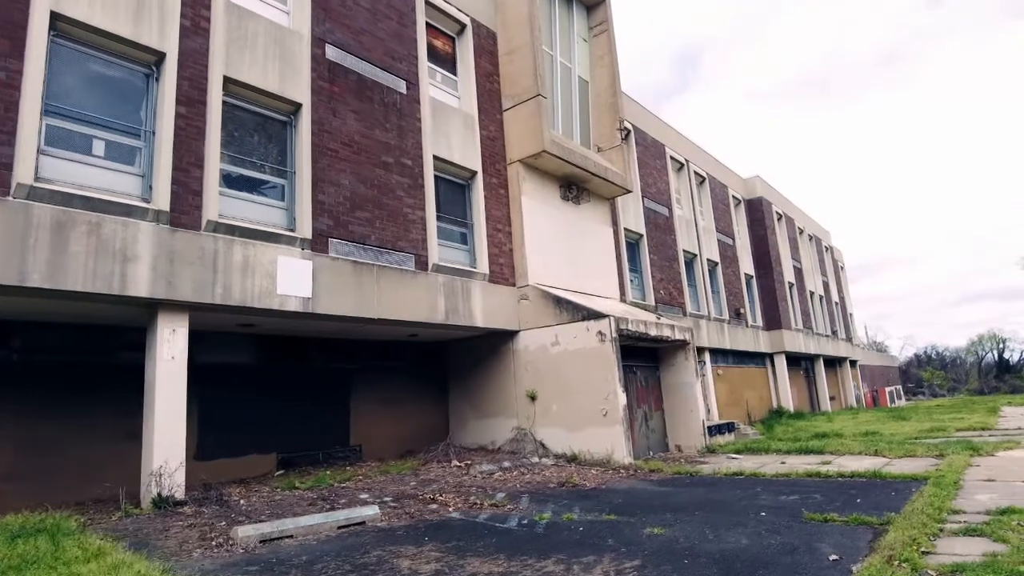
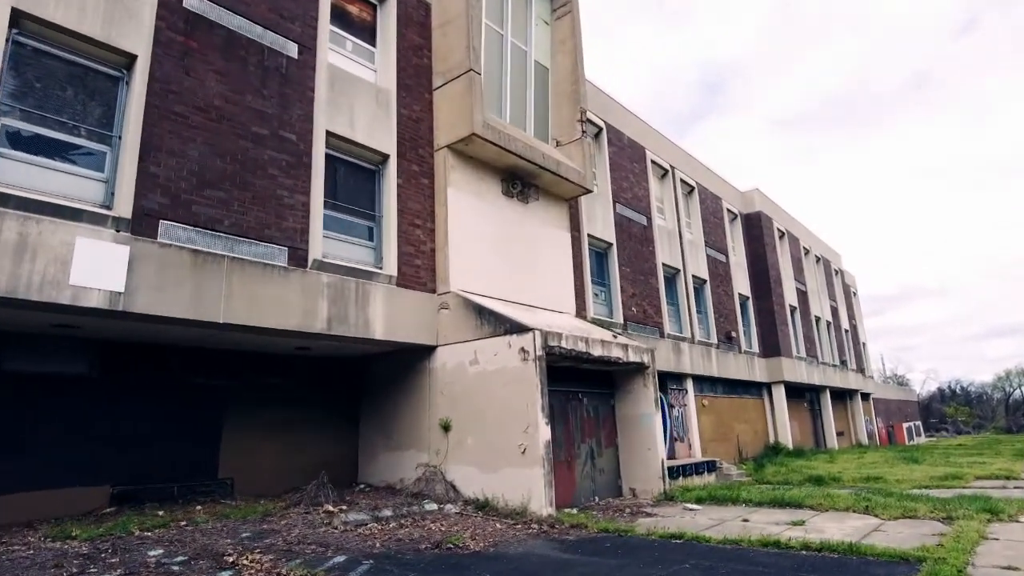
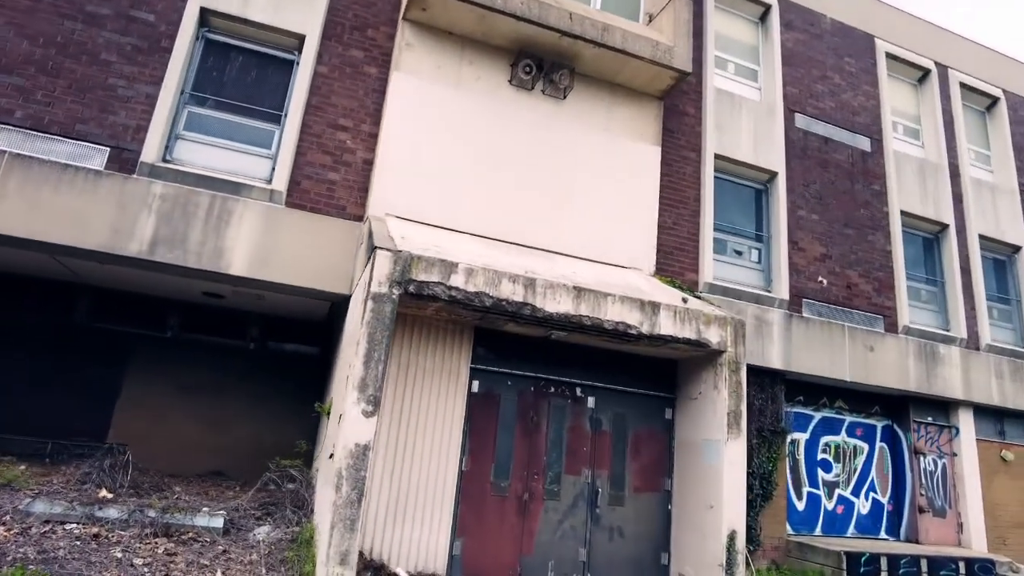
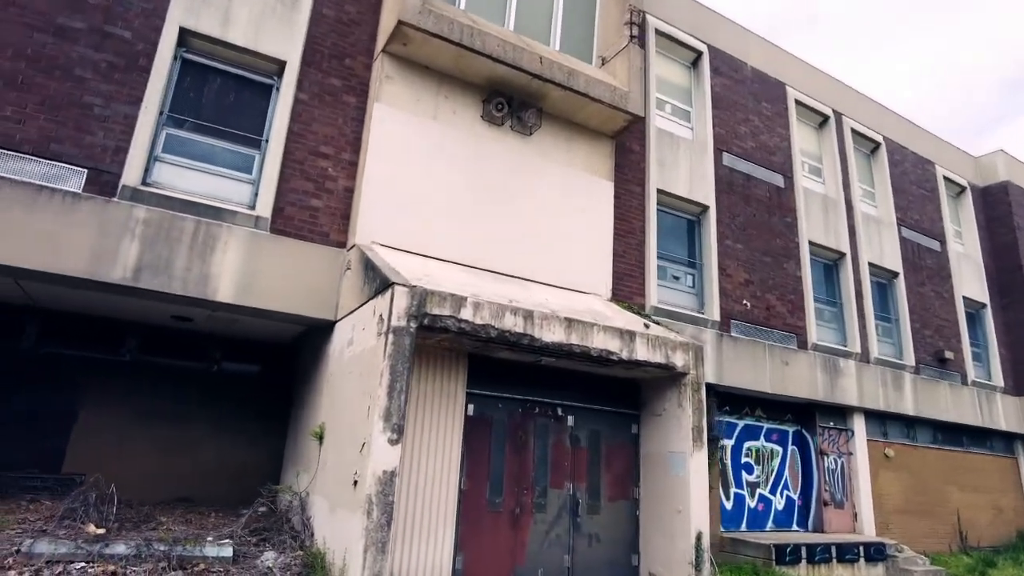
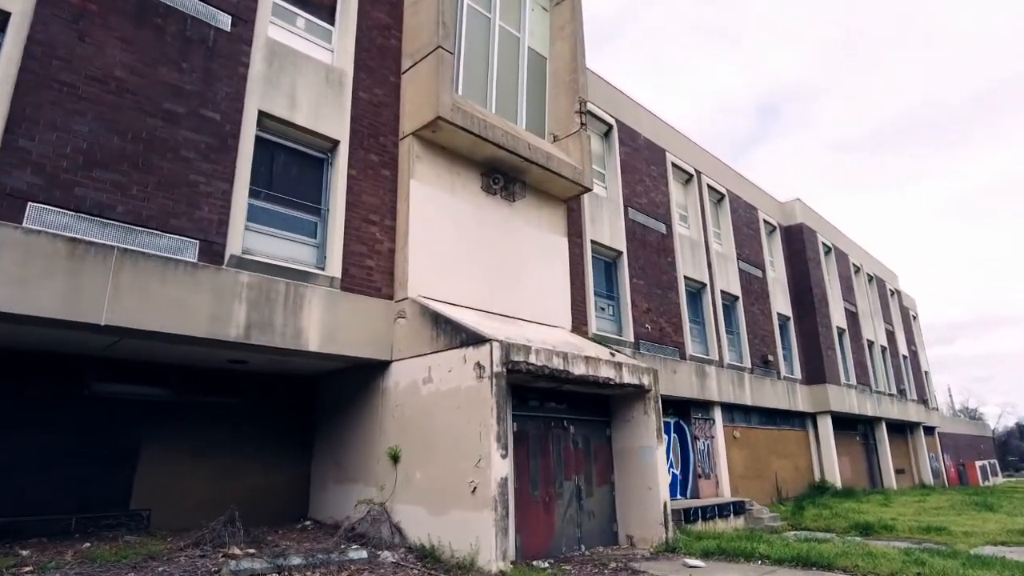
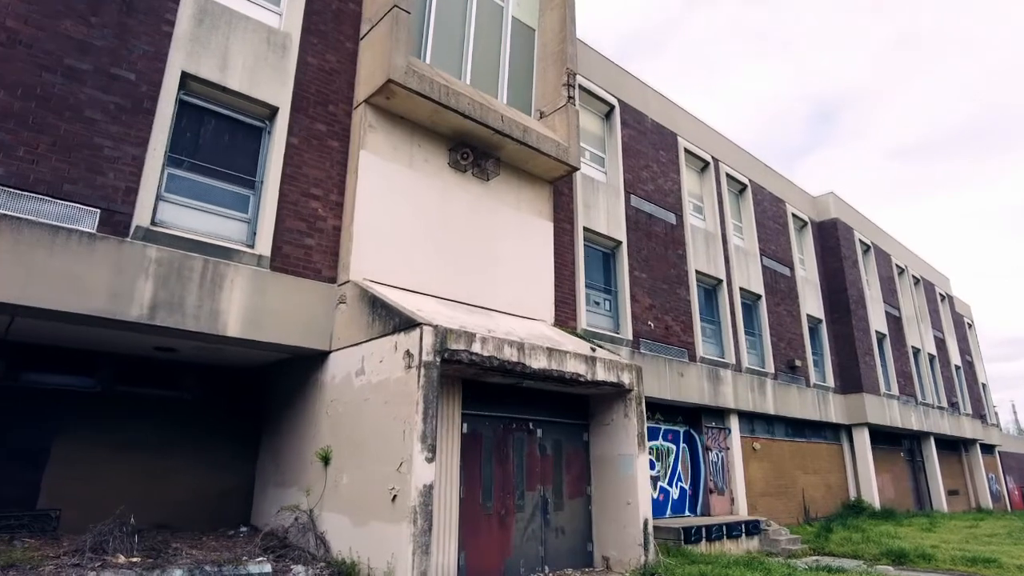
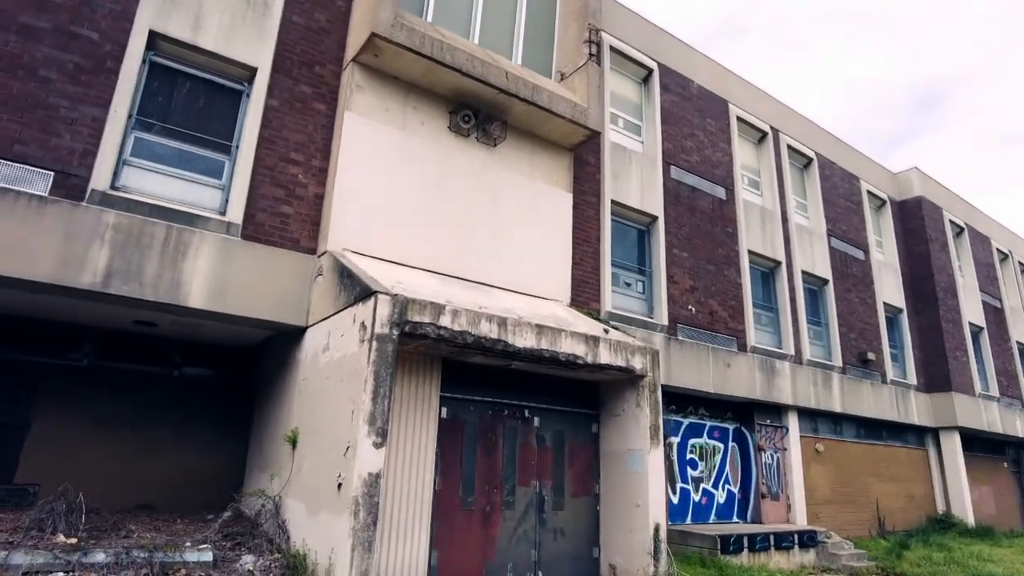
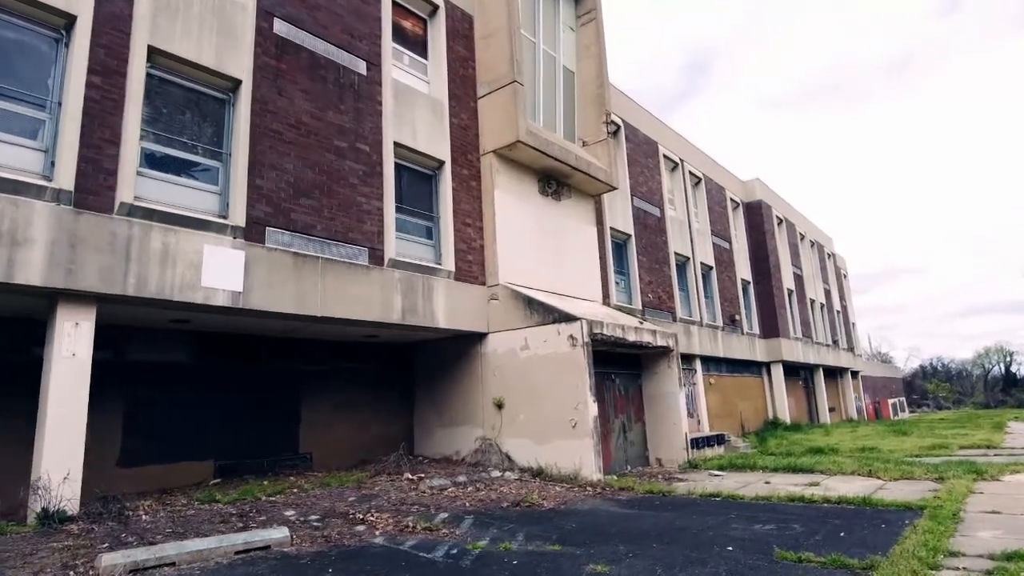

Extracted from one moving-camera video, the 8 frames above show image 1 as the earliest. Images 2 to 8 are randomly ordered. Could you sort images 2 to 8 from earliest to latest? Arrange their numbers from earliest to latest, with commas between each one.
8, 2, 5, 6, 7, 4, 3
